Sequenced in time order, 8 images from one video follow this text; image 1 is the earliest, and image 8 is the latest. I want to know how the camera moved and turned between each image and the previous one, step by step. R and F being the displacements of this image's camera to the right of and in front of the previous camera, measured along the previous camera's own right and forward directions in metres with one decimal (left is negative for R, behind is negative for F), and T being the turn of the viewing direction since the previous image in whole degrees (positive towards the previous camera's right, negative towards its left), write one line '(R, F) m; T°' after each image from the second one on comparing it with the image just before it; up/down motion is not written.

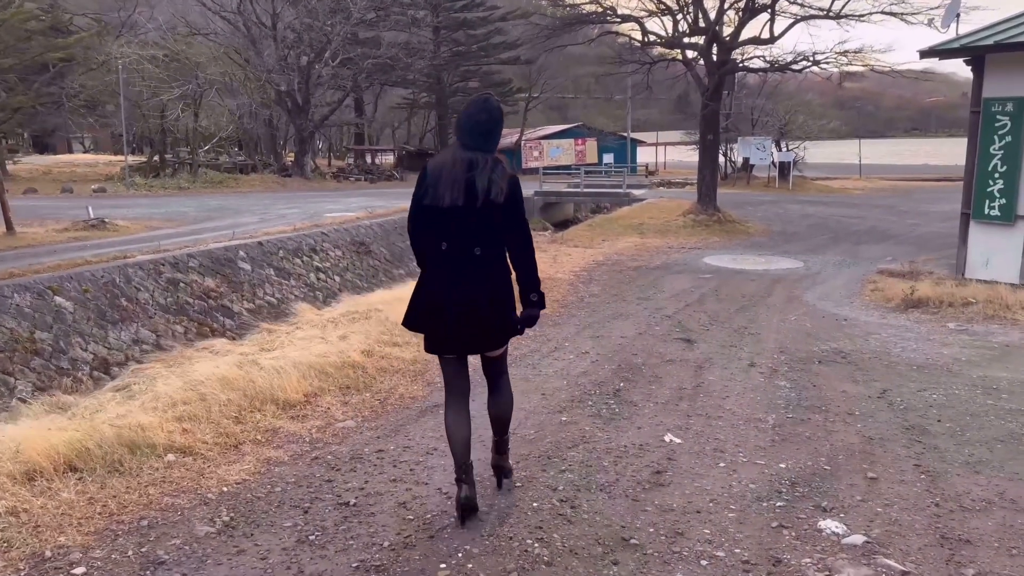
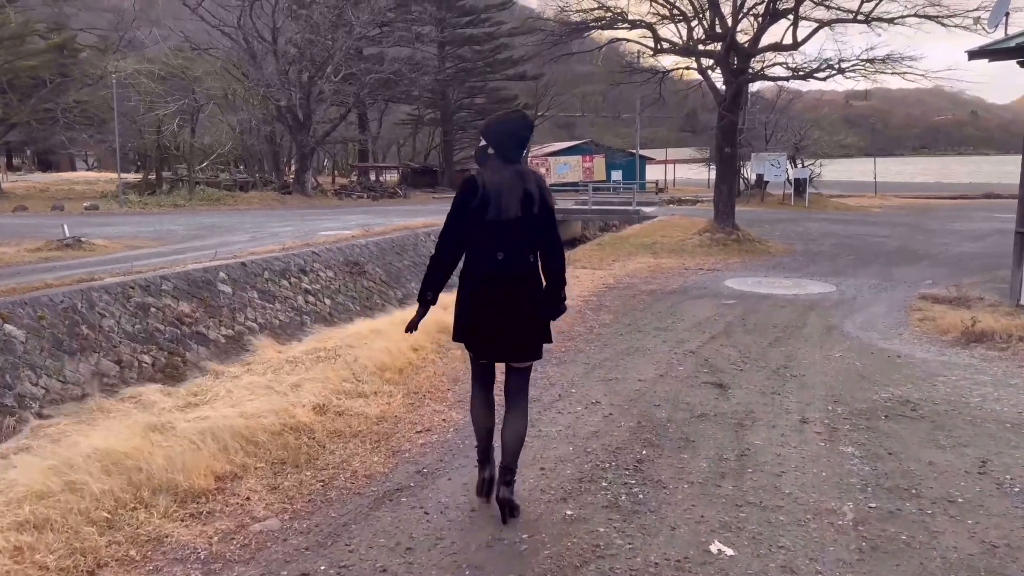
(+0.1, +1.0) m; -1°
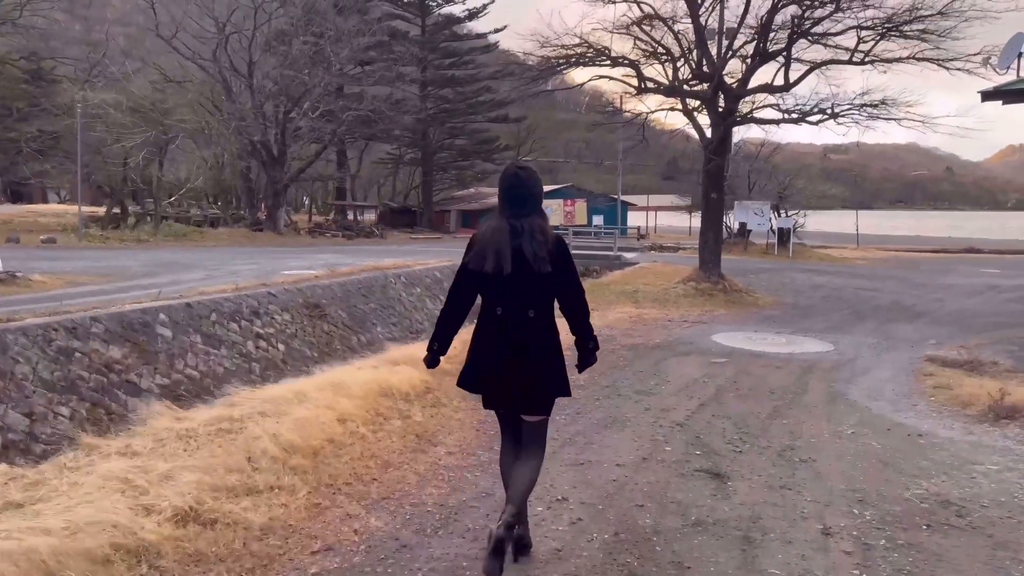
(+0.1, +0.9) m; +1°
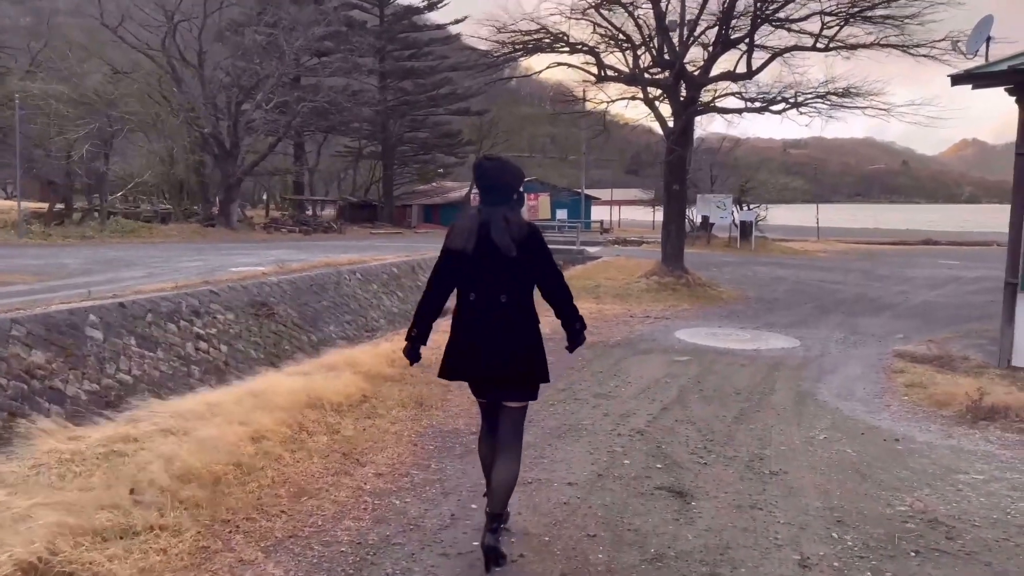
(+0.1, +0.5) m; +2°
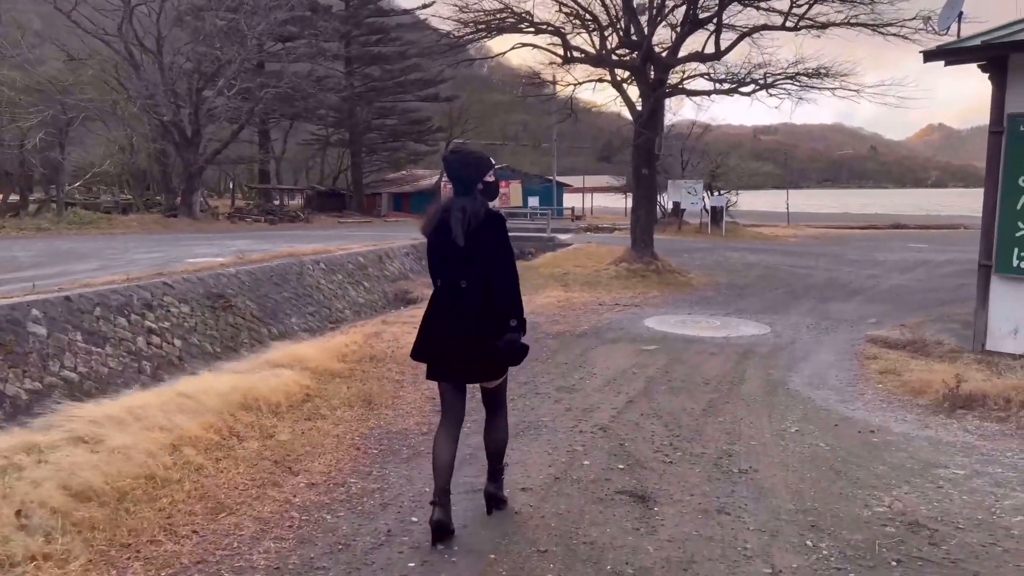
(+0.1, +0.3) m; +2°
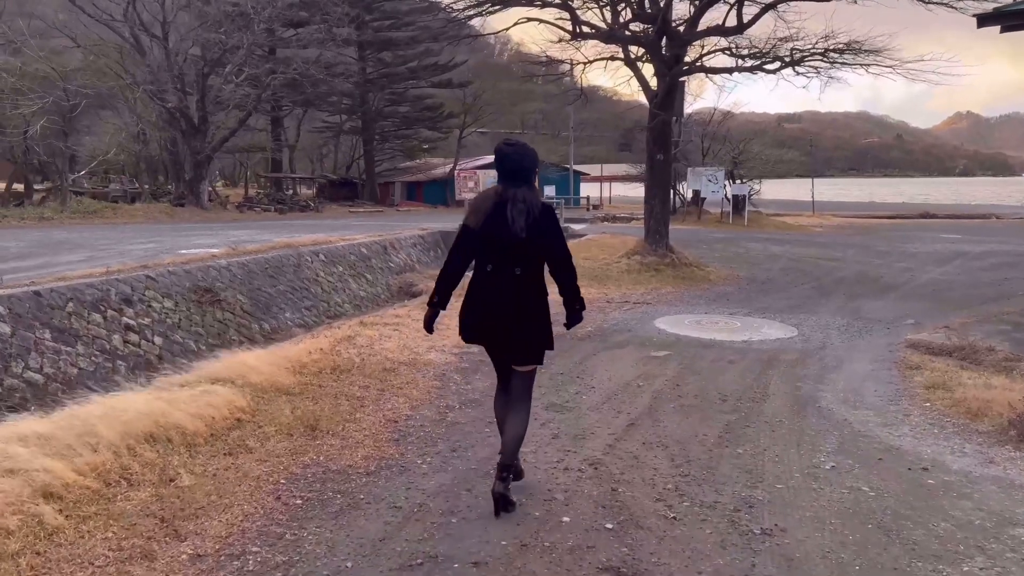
(+0.2, +0.8) m; -1°
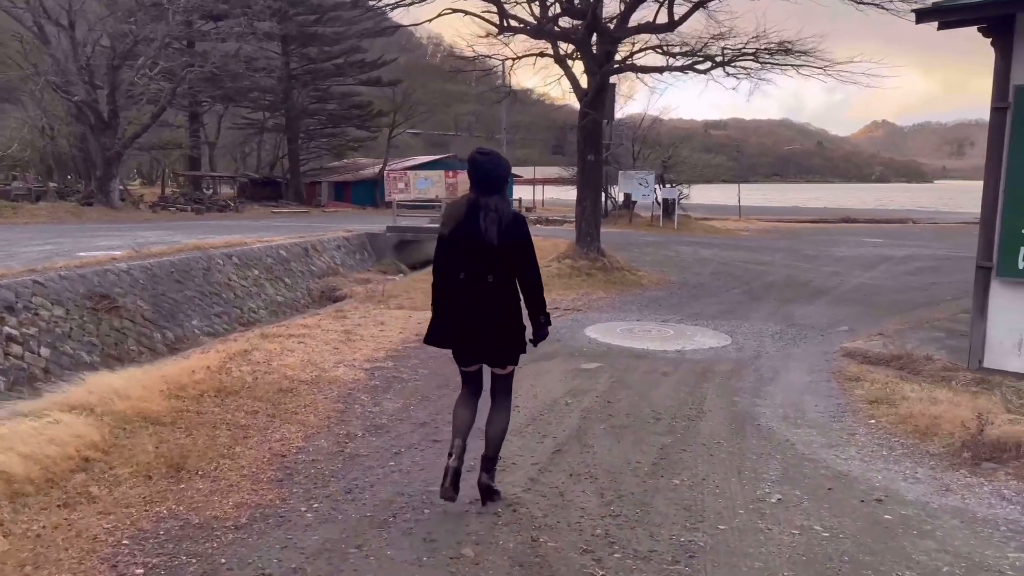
(+0.1, +0.5) m; +5°
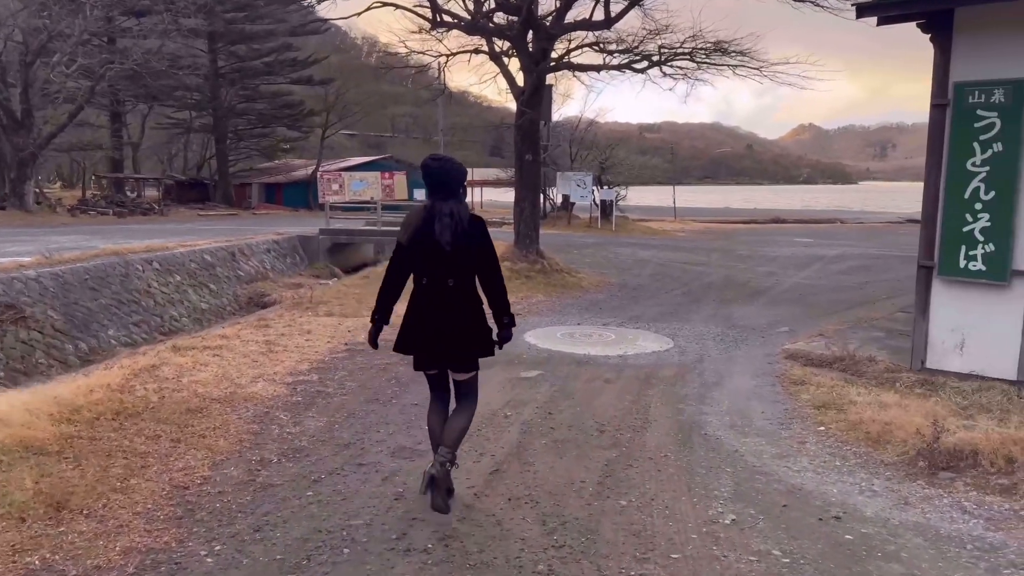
(0.0, +0.3) m; +4°
